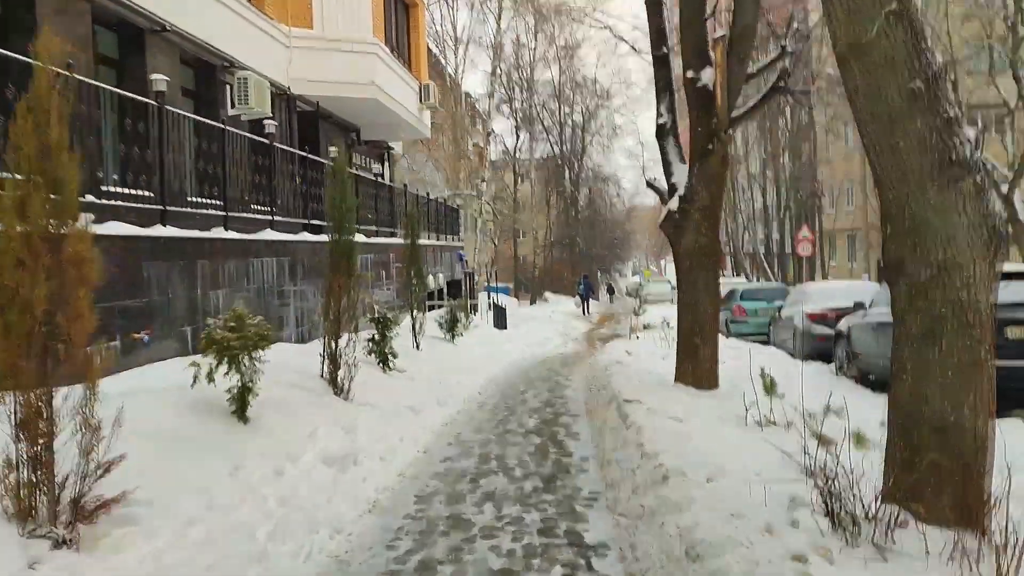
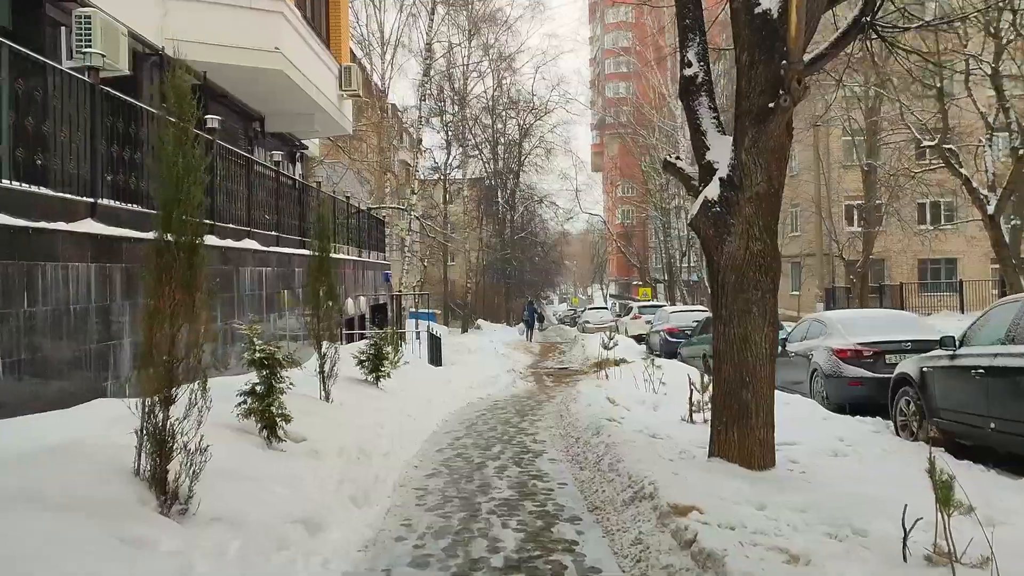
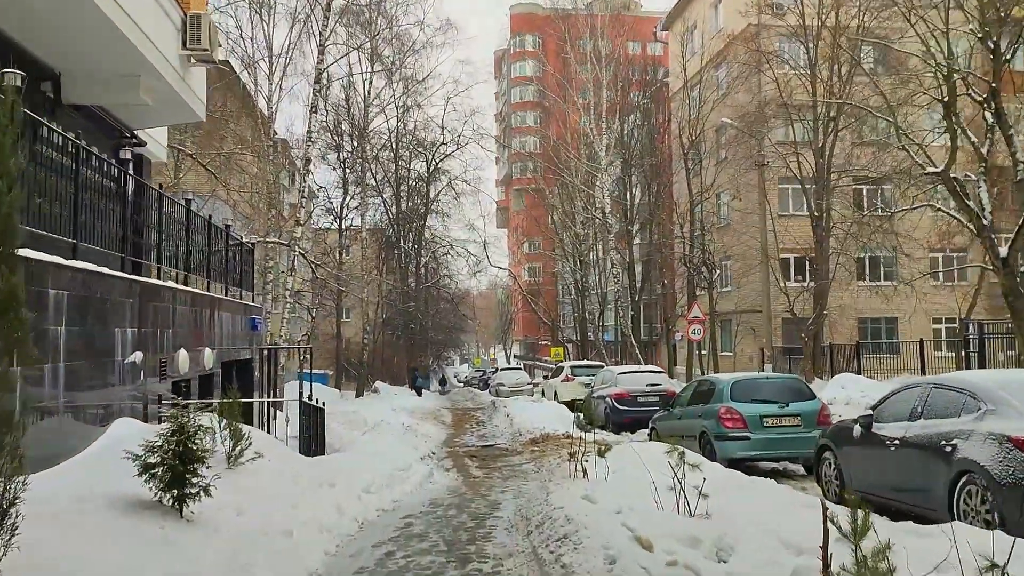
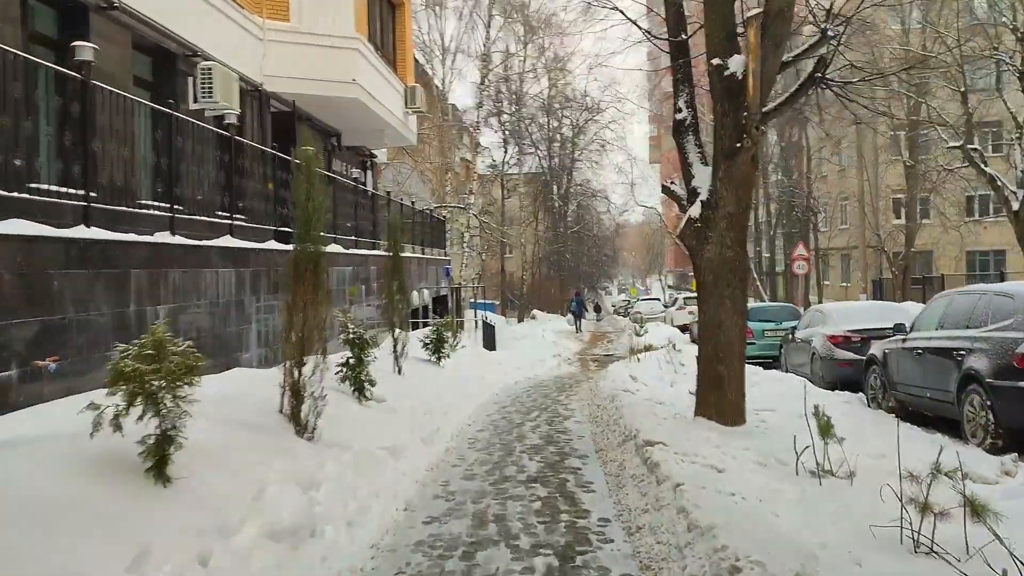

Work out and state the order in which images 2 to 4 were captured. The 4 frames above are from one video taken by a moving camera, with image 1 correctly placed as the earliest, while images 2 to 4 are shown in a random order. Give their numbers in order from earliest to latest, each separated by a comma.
4, 2, 3
